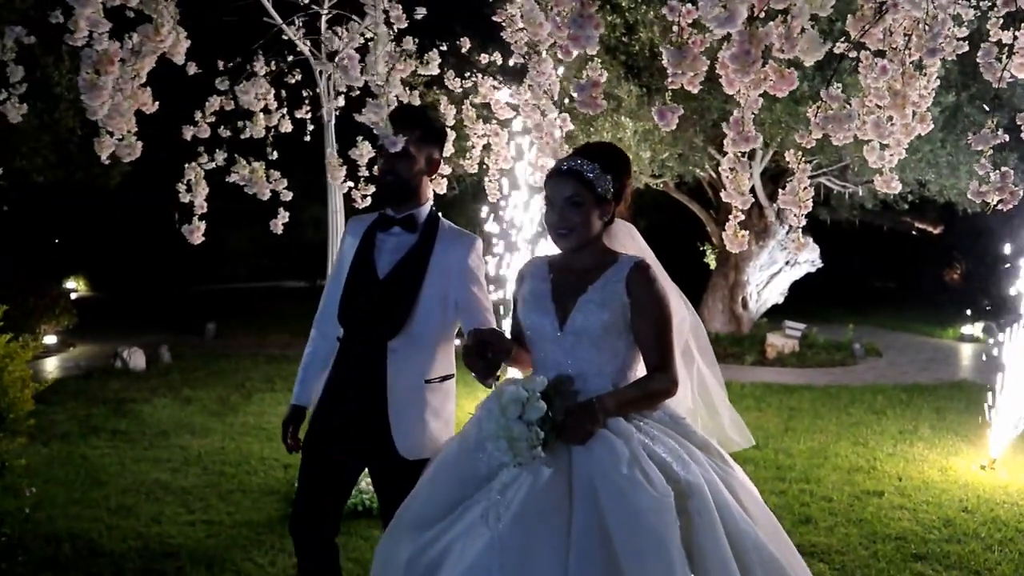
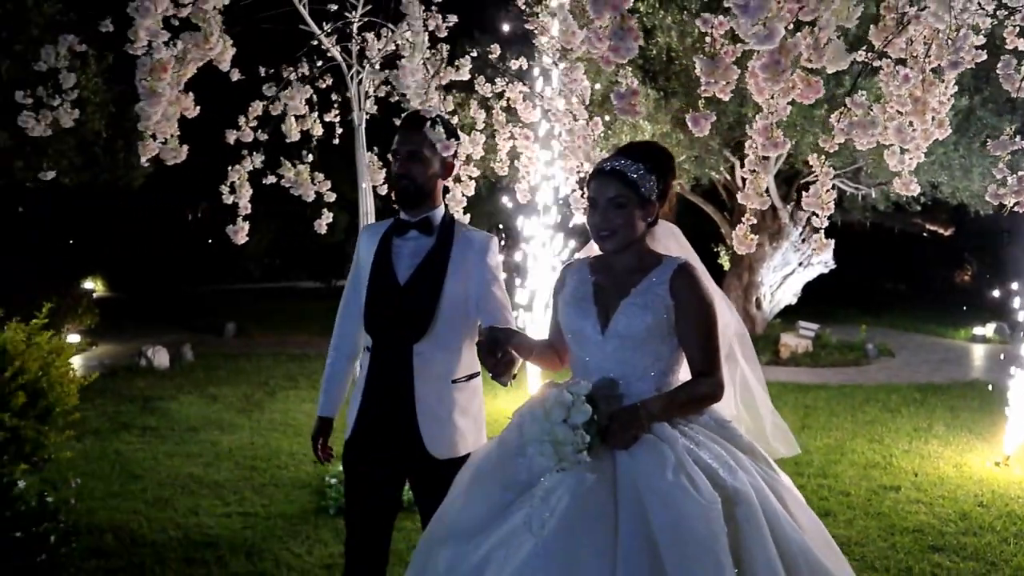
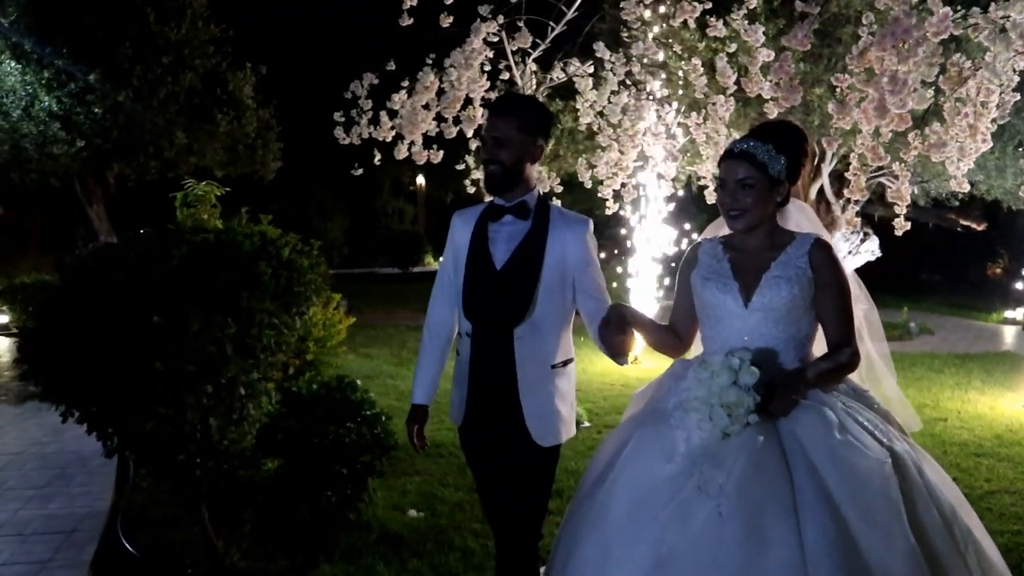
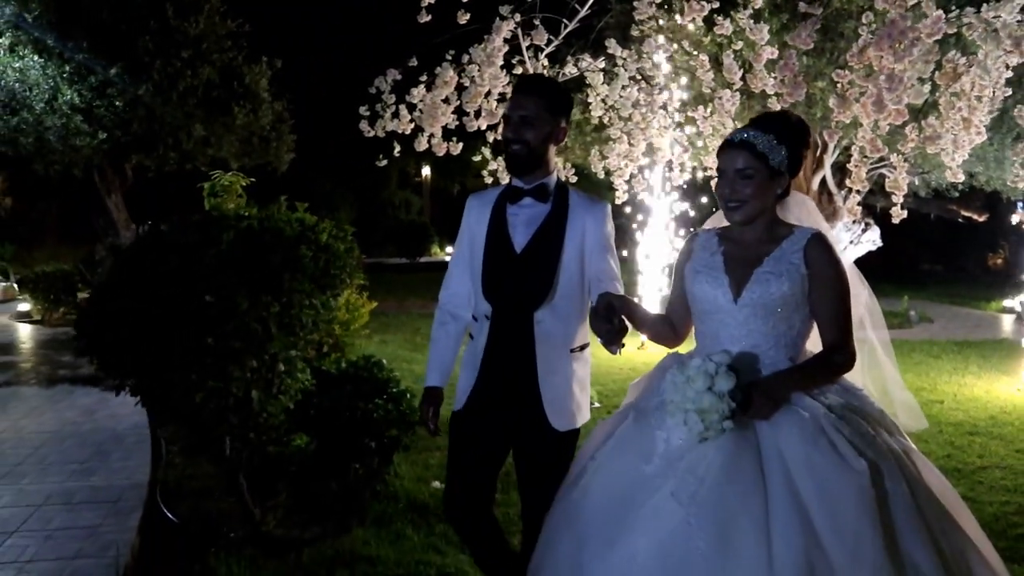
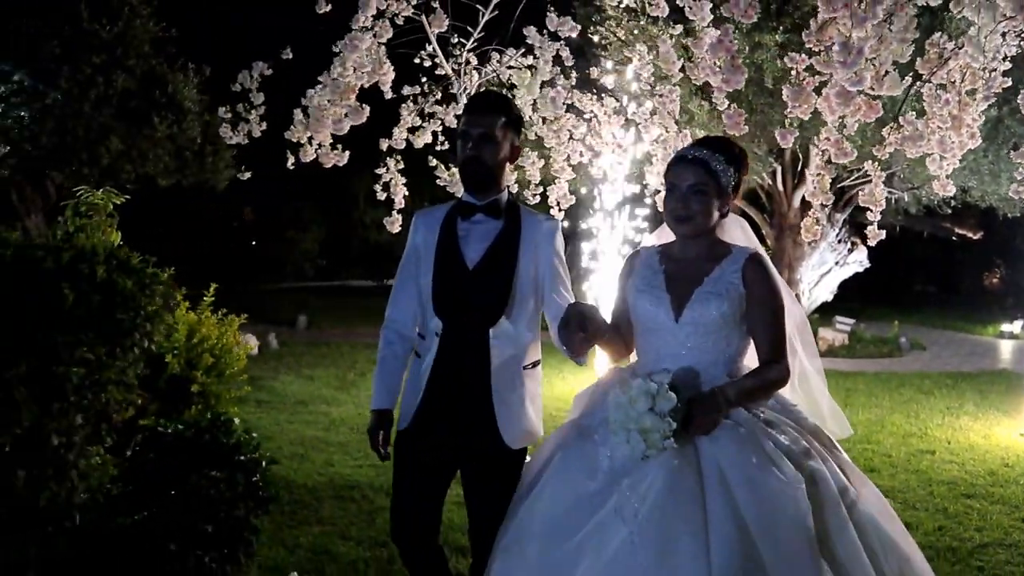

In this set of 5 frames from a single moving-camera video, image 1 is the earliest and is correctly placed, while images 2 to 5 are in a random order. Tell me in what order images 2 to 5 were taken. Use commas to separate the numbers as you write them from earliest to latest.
2, 5, 3, 4
